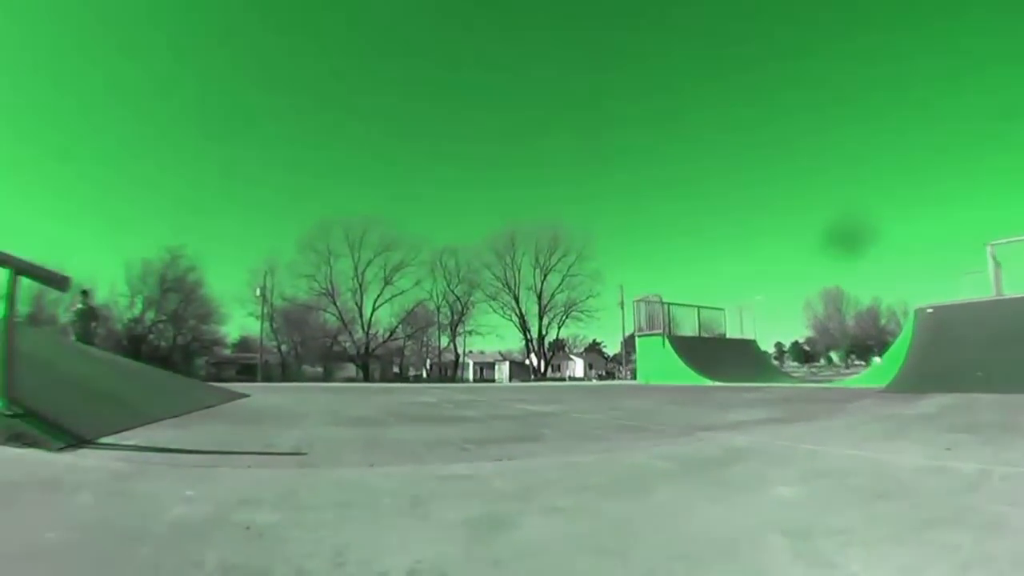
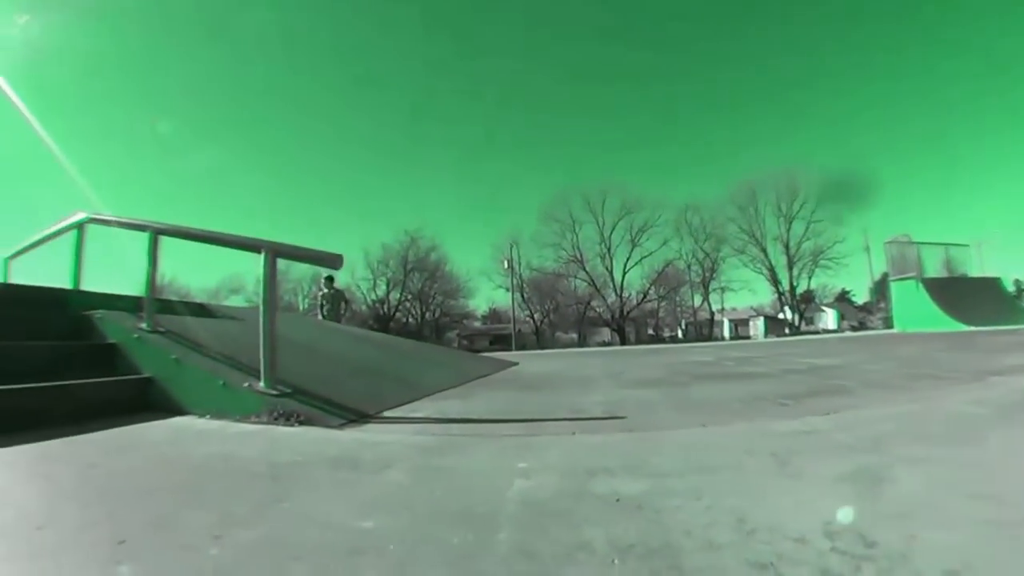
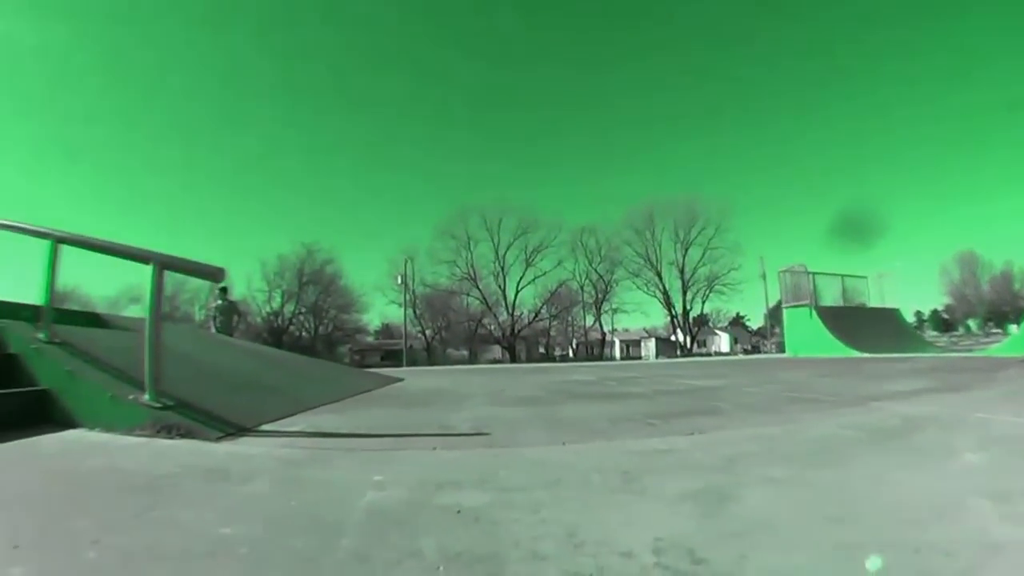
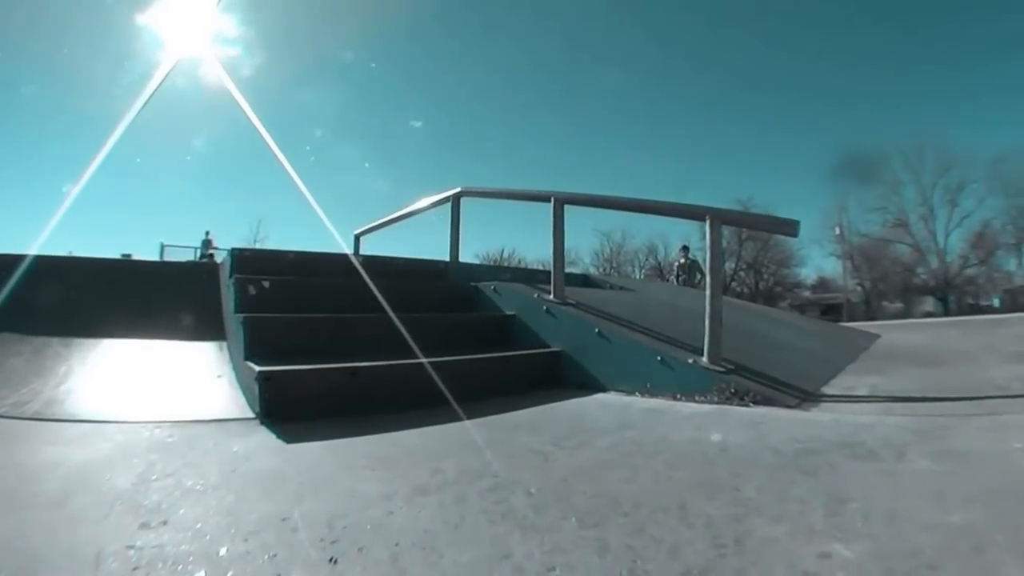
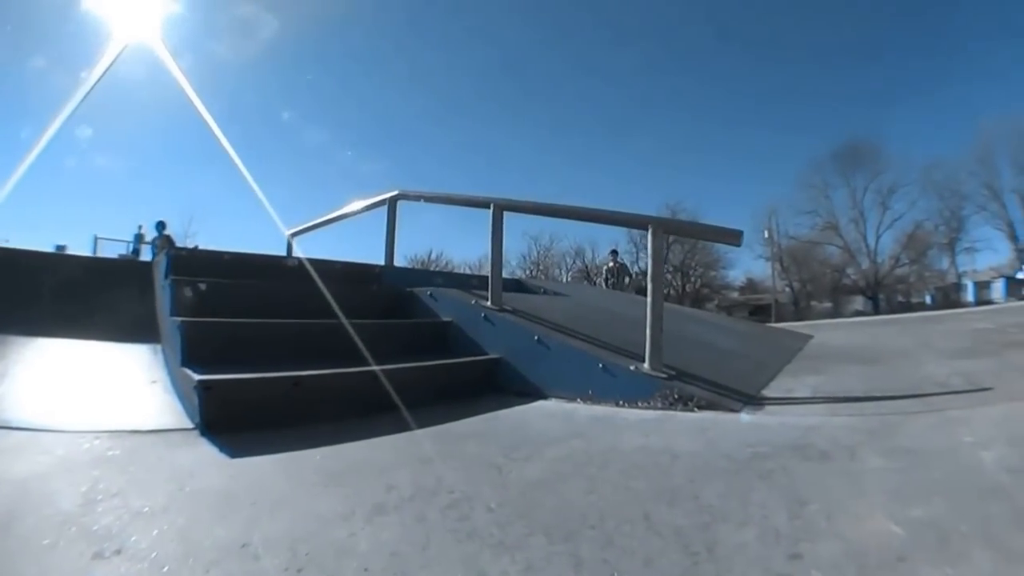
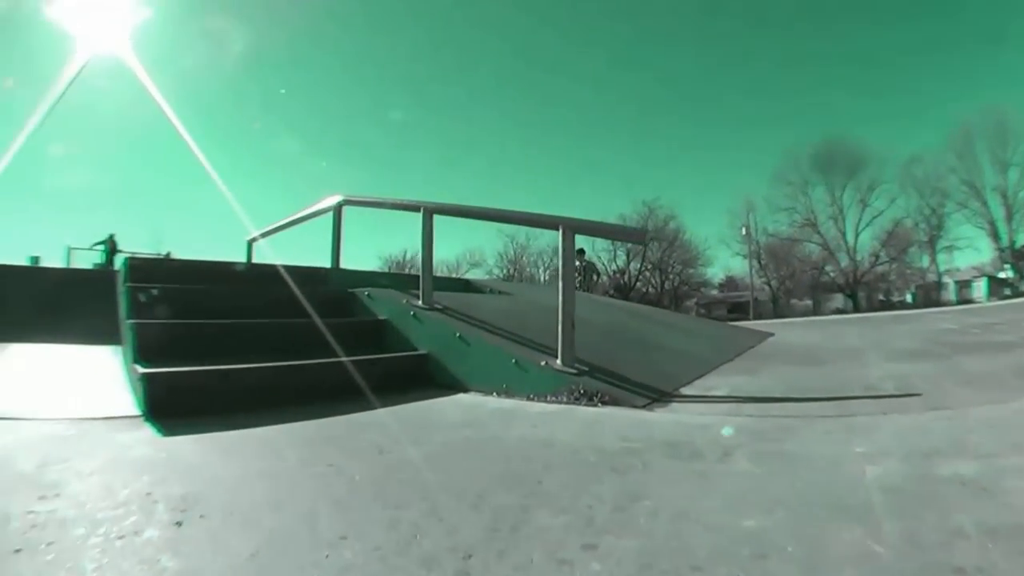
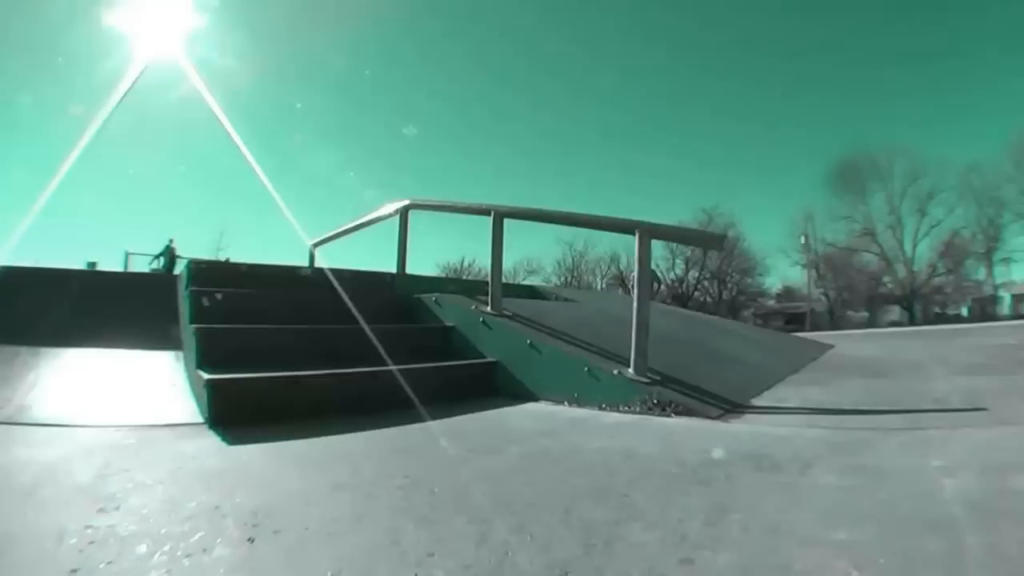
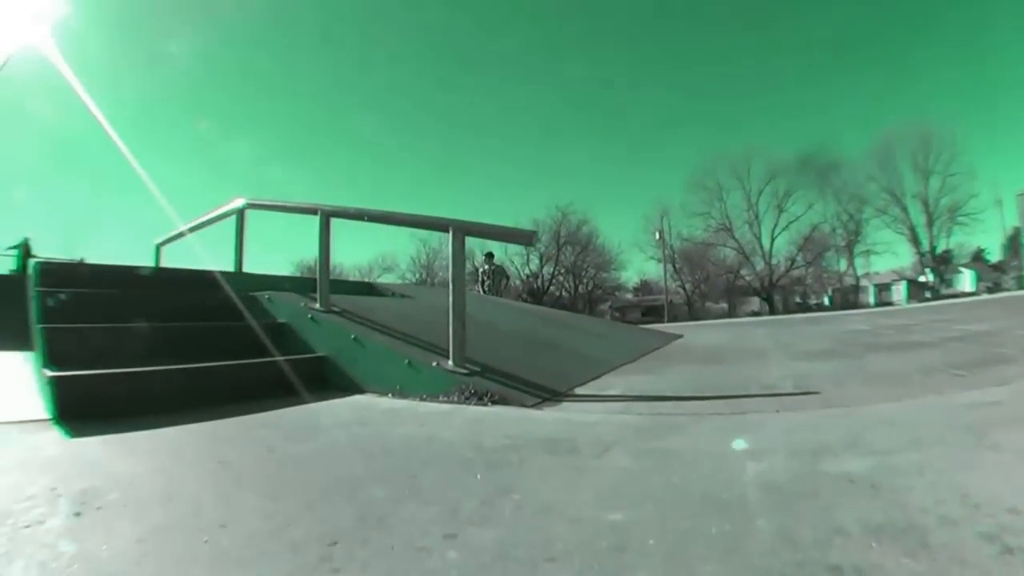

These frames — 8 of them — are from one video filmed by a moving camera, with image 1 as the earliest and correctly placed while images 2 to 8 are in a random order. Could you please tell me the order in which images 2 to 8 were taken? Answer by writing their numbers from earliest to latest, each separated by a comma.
3, 2, 8, 6, 7, 4, 5
